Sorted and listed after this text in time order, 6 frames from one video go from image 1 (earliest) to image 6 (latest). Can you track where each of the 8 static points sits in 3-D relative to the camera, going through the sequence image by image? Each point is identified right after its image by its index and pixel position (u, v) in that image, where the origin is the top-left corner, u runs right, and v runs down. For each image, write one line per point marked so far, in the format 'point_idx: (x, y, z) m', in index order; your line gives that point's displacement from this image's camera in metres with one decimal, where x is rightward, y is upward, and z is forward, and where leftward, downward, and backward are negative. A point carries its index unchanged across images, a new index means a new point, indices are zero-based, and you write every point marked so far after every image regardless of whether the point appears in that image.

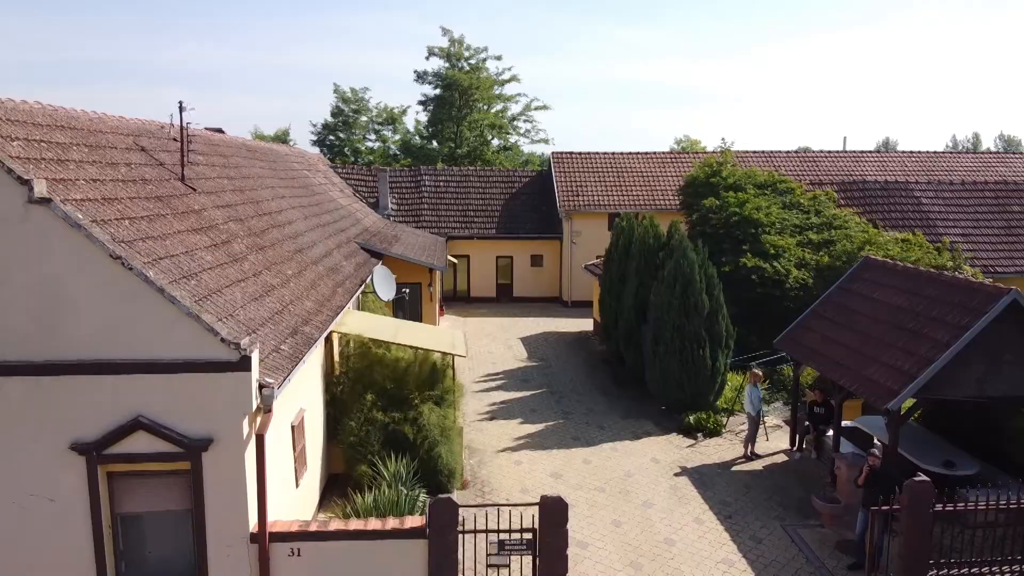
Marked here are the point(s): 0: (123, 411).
0: (-4.0, -1.3, +6.5) m
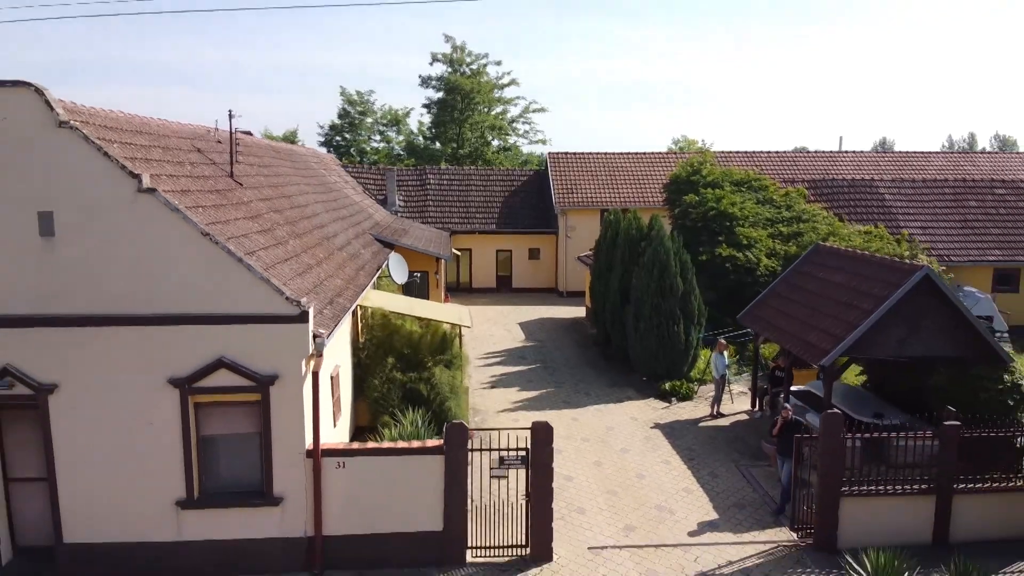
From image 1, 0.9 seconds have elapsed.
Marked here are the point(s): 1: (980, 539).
0: (-4.1, -0.9, +8.3) m
1: (+7.2, -3.8, +9.4) m
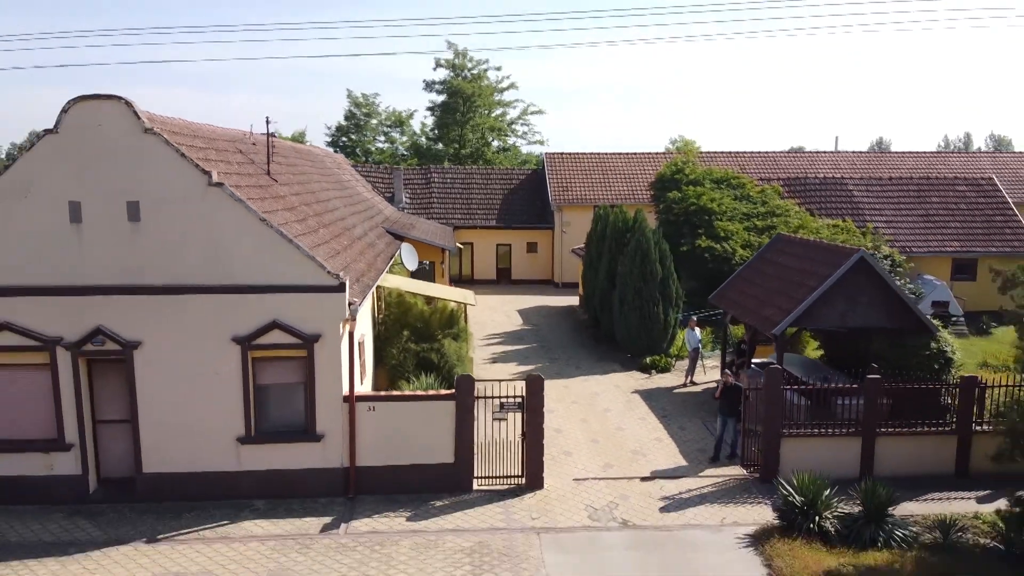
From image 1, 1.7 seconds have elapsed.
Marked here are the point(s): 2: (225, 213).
0: (-4.1, -0.5, +10.3) m
1: (+7.1, -3.4, +11.3) m
2: (-4.7, +1.2, +10.2) m
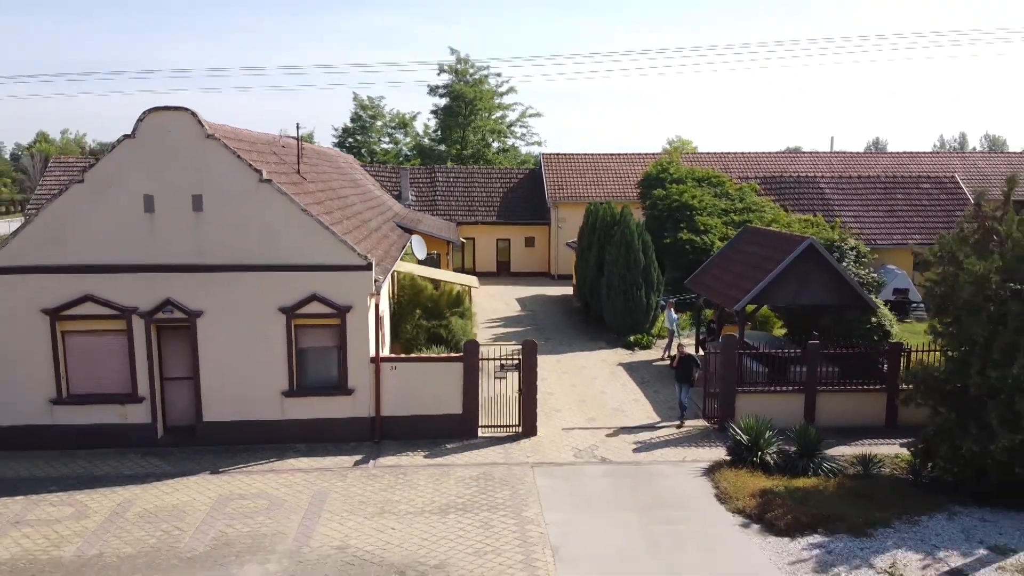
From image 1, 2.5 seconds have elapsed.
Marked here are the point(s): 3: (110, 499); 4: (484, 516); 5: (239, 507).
0: (-4.1, -0.1, +12.4) m
1: (+7.1, -3.0, +13.4) m
2: (-4.7, +1.6, +12.2) m
3: (-7.0, -3.7, +10.9) m
4: (-0.4, -3.6, +9.8) m
5: (-4.6, -3.7, +10.4) m
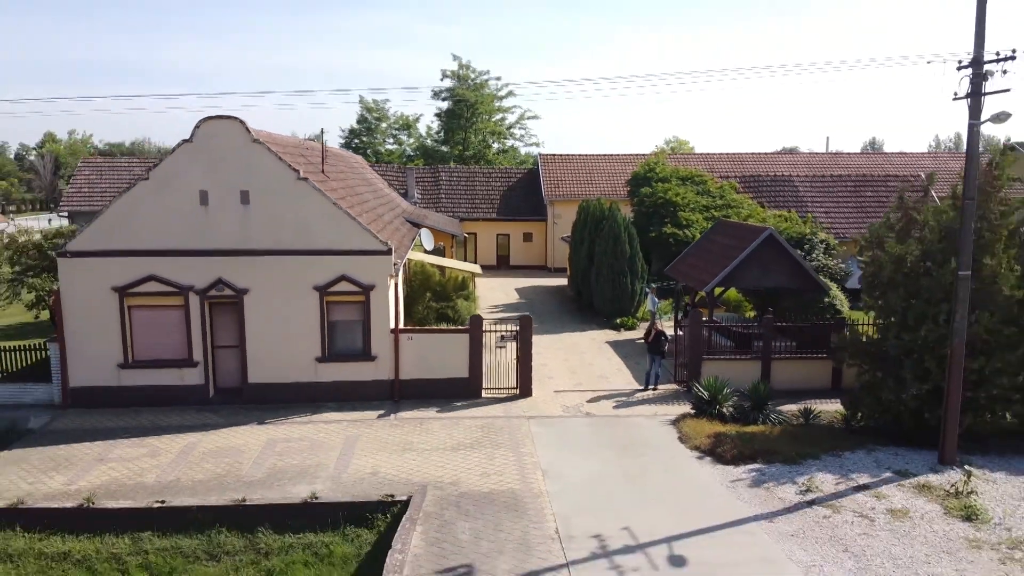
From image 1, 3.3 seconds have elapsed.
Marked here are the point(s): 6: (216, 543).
0: (-4.2, +0.4, +14.6) m
1: (+7.1, -2.5, +15.6) m
2: (-4.8, +2.1, +14.4) m
3: (-7.1, -3.2, +13.1) m
4: (-0.5, -3.2, +12.1) m
5: (-4.6, -3.2, +12.6) m
6: (-4.8, -4.1, +10.1) m
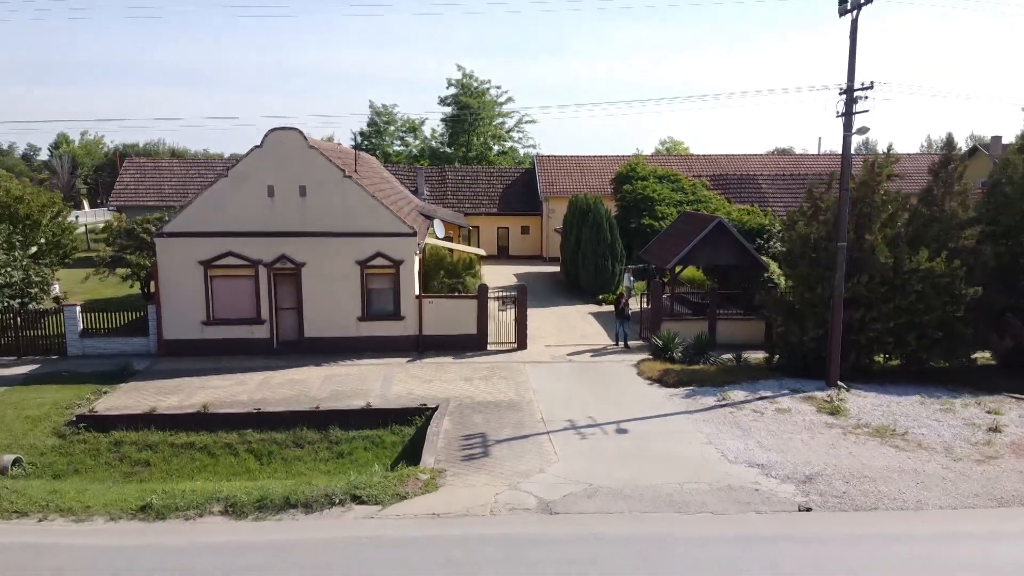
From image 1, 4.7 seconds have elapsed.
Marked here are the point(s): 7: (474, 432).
0: (-4.2, +1.2, +18.6) m
1: (+7.1, -1.8, +19.7) m
2: (-4.8, +2.8, +18.5) m
3: (-7.1, -2.5, +17.1) m
4: (-0.5, -2.4, +16.1) m
5: (-4.6, -2.5, +16.6) m
6: (-4.9, -3.4, +14.2) m
7: (-0.8, -2.9, +12.4) m
